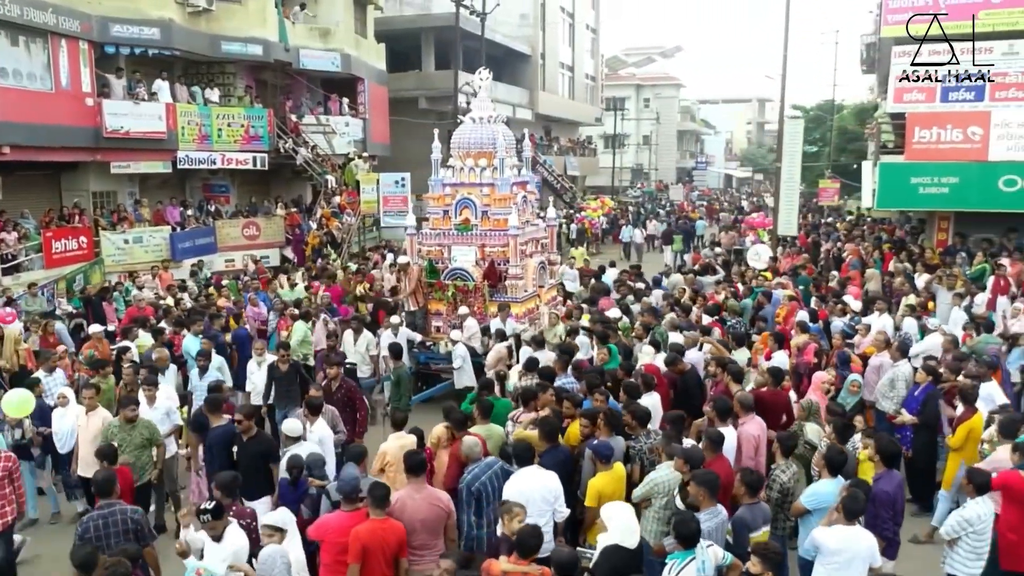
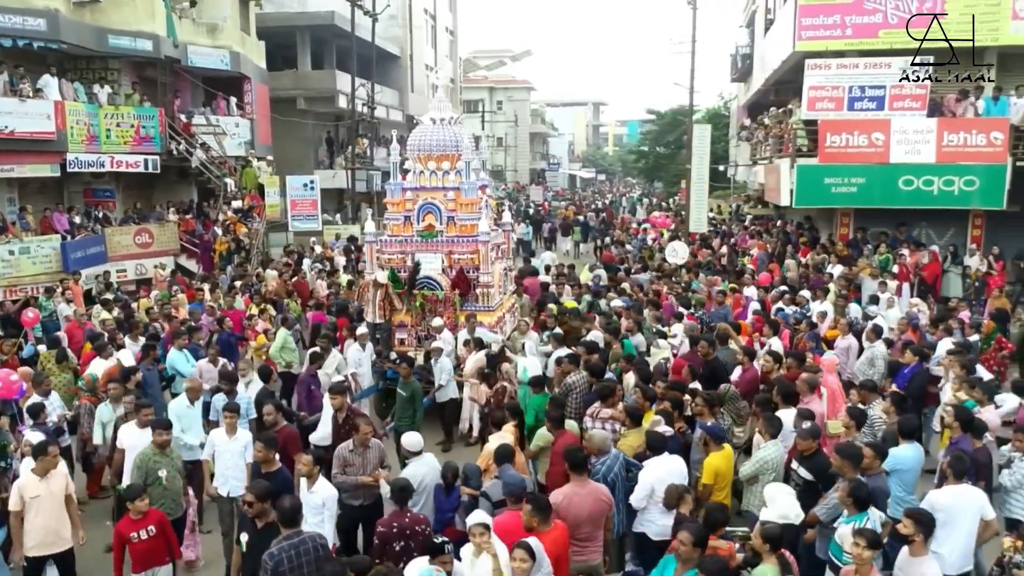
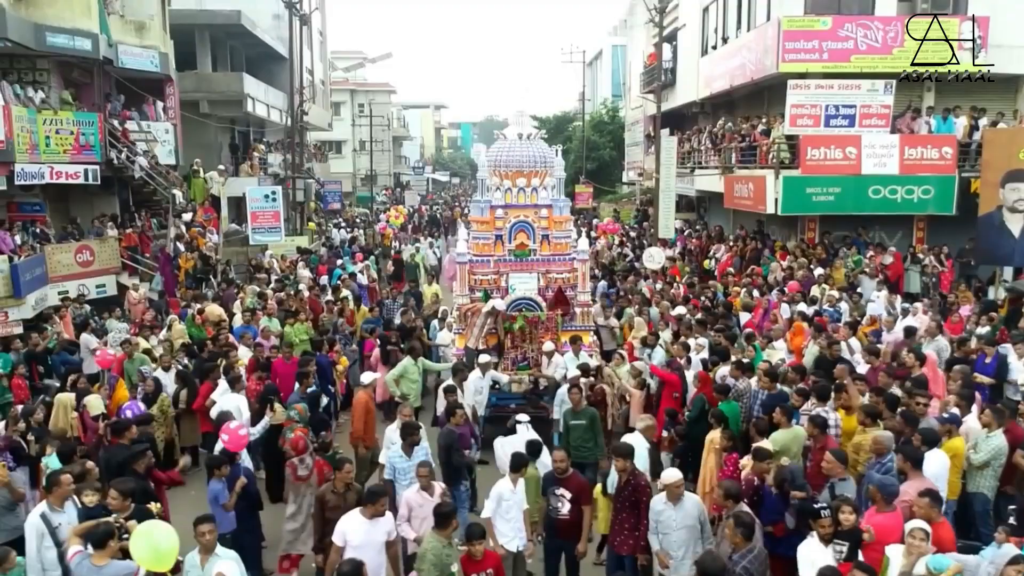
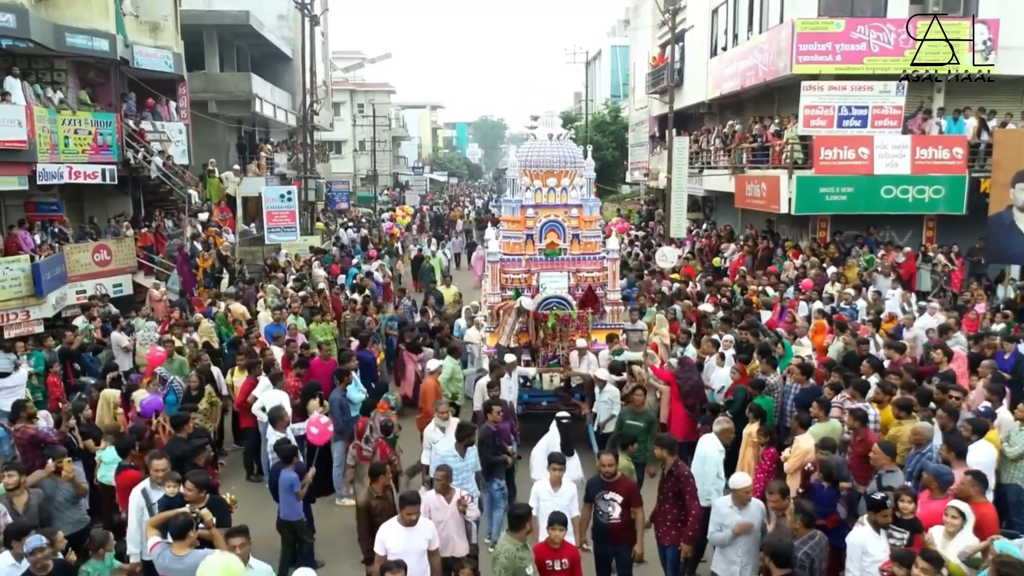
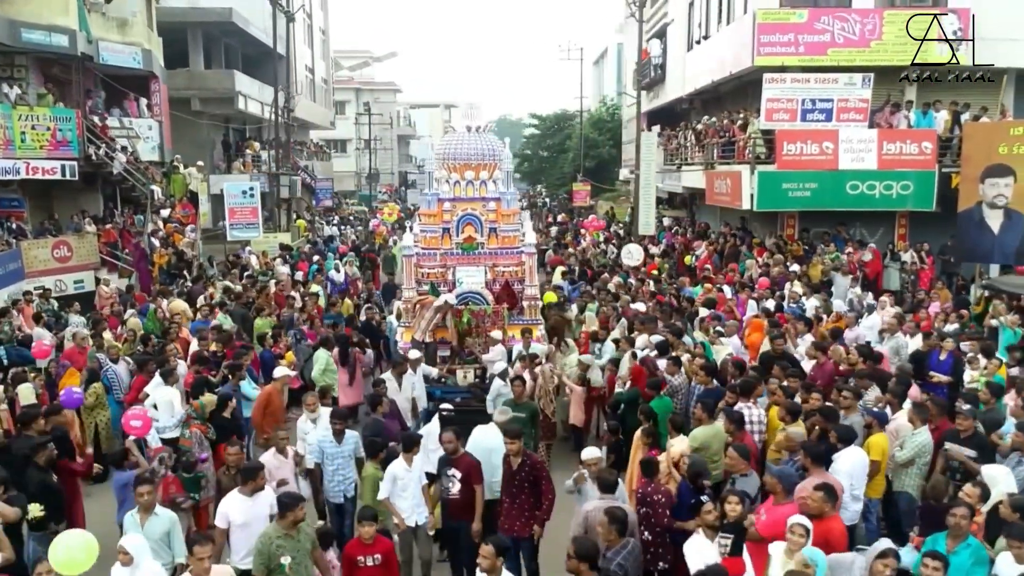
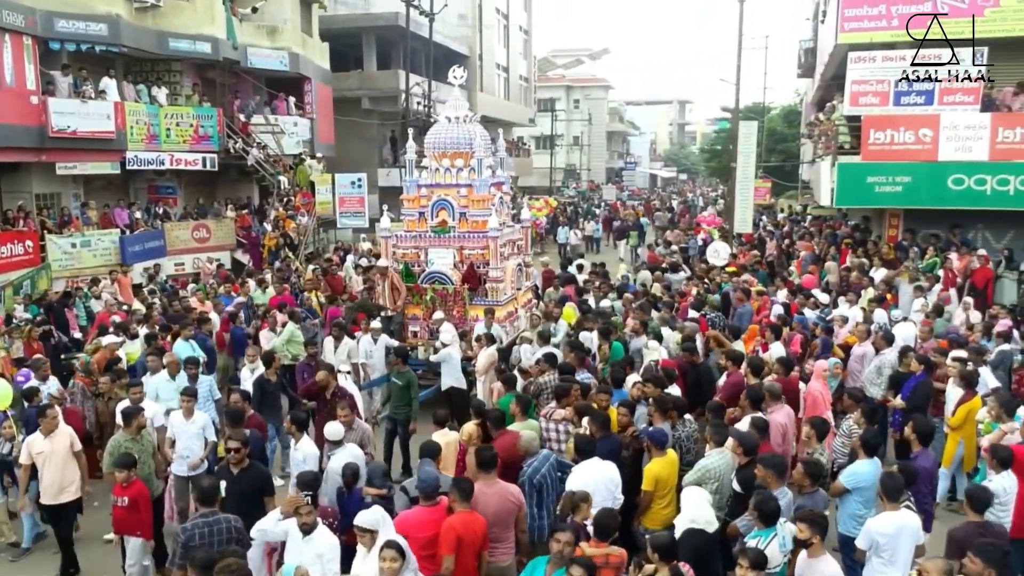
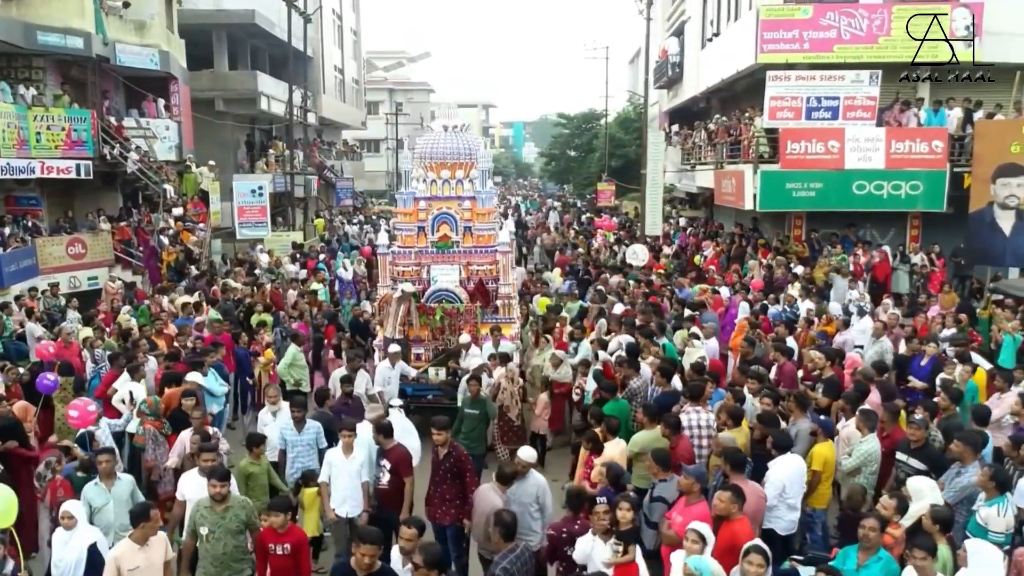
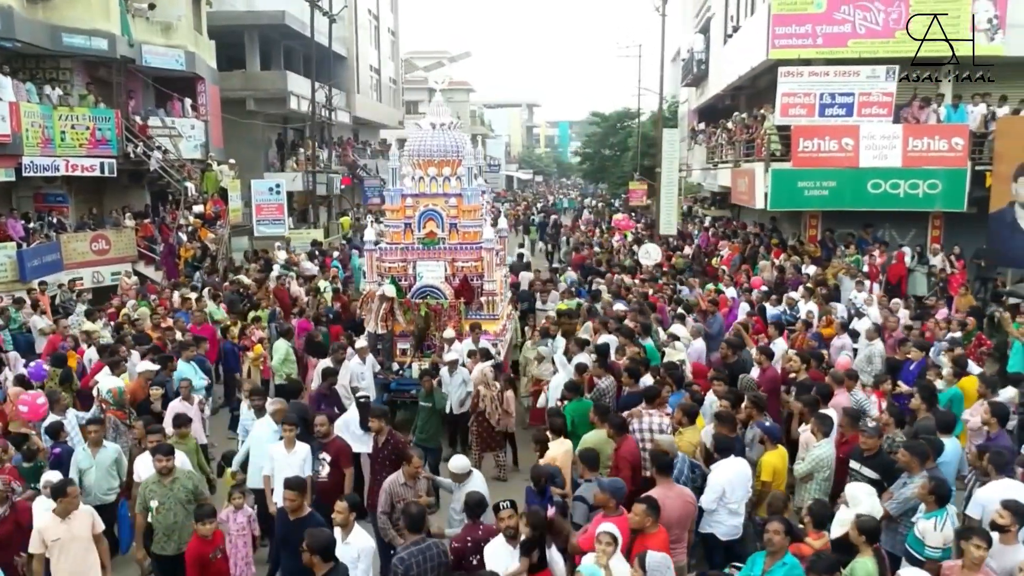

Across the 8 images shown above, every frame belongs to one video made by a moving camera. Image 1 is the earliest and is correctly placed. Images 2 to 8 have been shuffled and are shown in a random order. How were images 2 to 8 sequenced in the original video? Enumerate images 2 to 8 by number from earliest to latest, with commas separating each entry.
6, 2, 8, 7, 5, 3, 4
